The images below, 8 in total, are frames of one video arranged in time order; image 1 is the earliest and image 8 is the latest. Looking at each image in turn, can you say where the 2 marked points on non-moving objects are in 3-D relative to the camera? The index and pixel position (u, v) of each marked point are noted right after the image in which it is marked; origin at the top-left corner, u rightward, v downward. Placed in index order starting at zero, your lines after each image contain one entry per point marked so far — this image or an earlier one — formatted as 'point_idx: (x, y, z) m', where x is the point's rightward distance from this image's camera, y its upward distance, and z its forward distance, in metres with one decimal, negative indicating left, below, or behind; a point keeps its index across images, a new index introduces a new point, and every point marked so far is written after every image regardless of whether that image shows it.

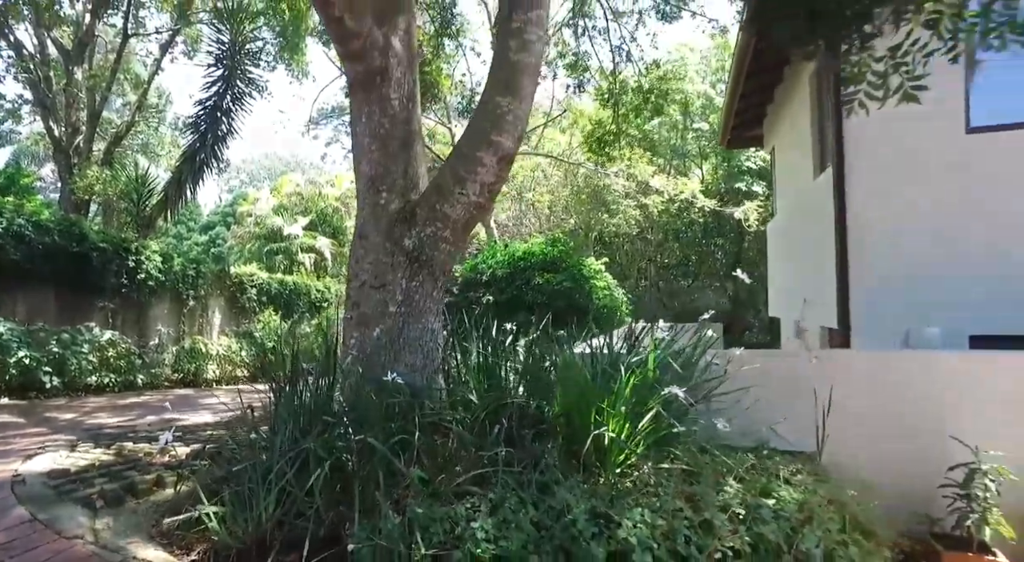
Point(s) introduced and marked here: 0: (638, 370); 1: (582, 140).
0: (+0.9, -0.6, +4.7) m
1: (+2.0, +3.9, +17.4) m
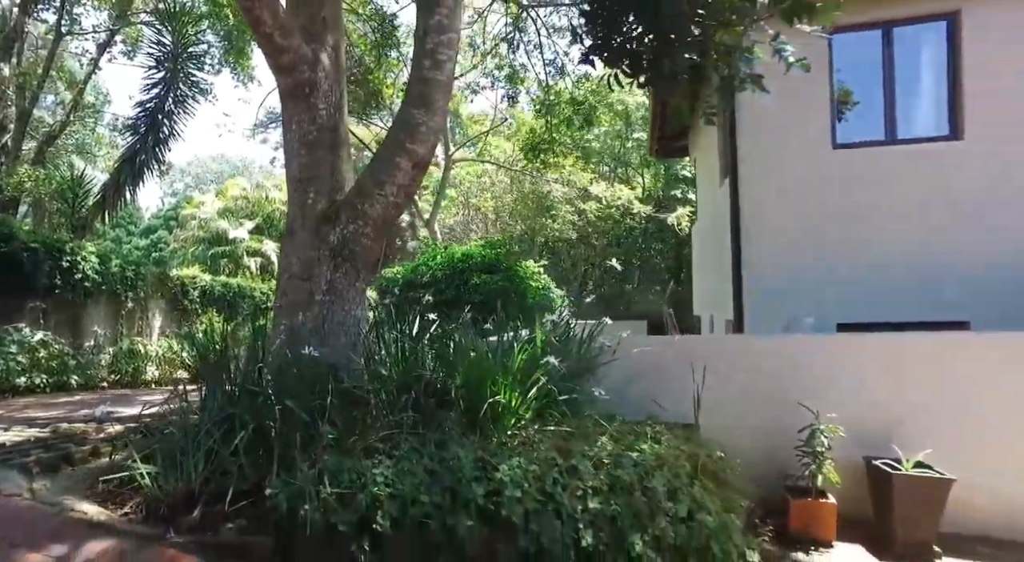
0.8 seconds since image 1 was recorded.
0: (+0.1, -0.5, +5.4) m
1: (+0.3, +3.9, +18.2) m
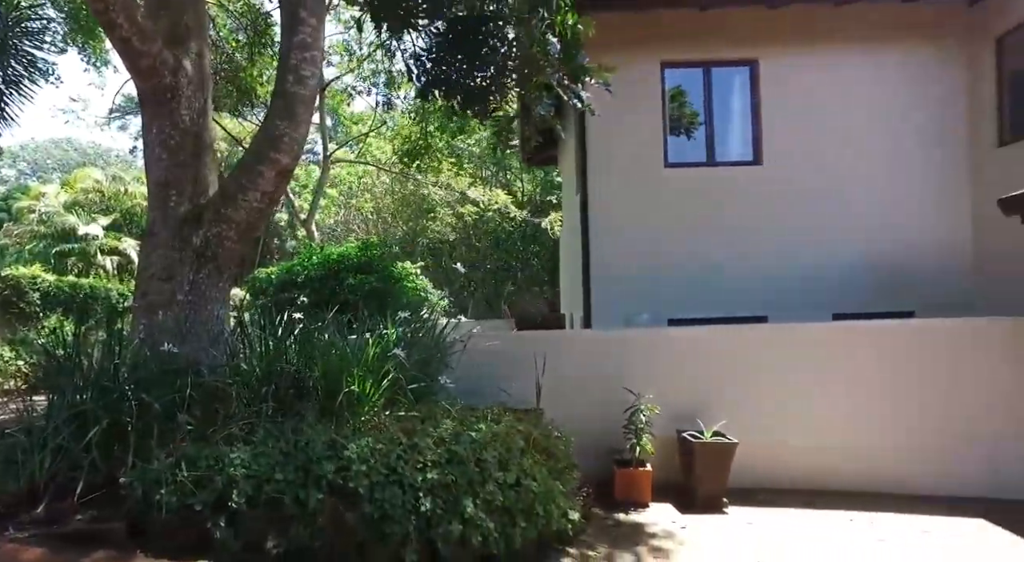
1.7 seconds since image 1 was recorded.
0: (-1.2, -0.6, +5.9) m
1: (-3.3, +3.8, +18.5) m
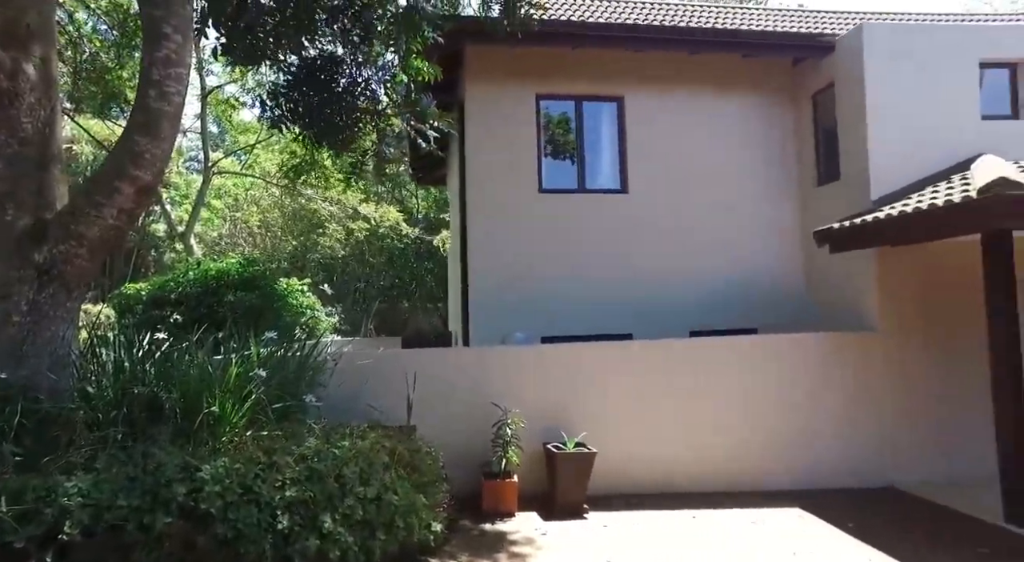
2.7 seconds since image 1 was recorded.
0: (-2.5, -0.7, +5.9) m
1: (-6.5, +3.3, +18.2) m
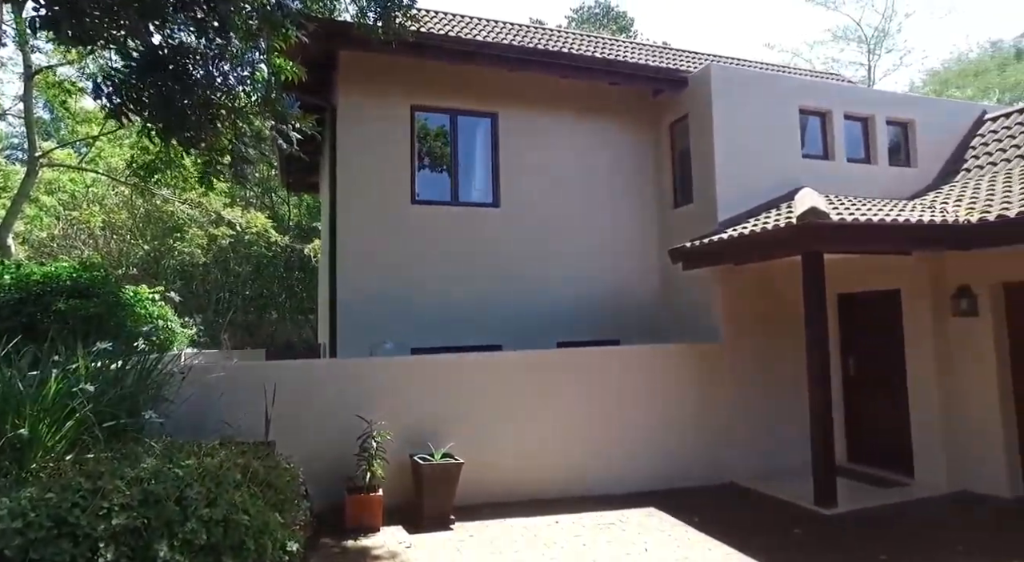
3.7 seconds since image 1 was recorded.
0: (-3.7, -0.8, +5.3) m
1: (-9.9, +3.1, +16.7) m
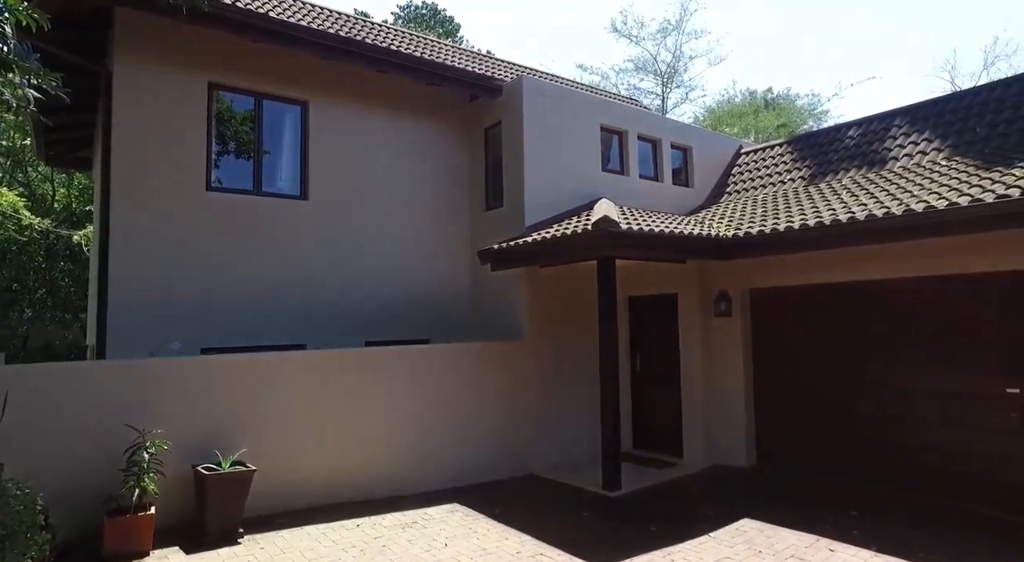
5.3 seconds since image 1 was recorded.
0: (-5.1, -0.7, +4.0) m
1: (-14.2, +3.4, +13.2) m
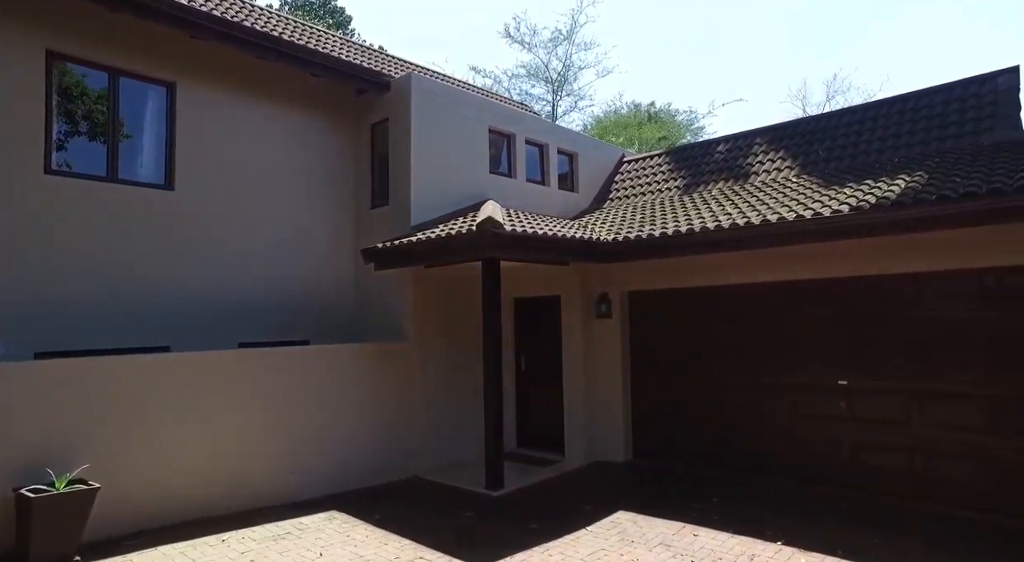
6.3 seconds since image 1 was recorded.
0: (-5.8, -0.6, +3.0) m
1: (-16.3, +3.6, +10.4) m
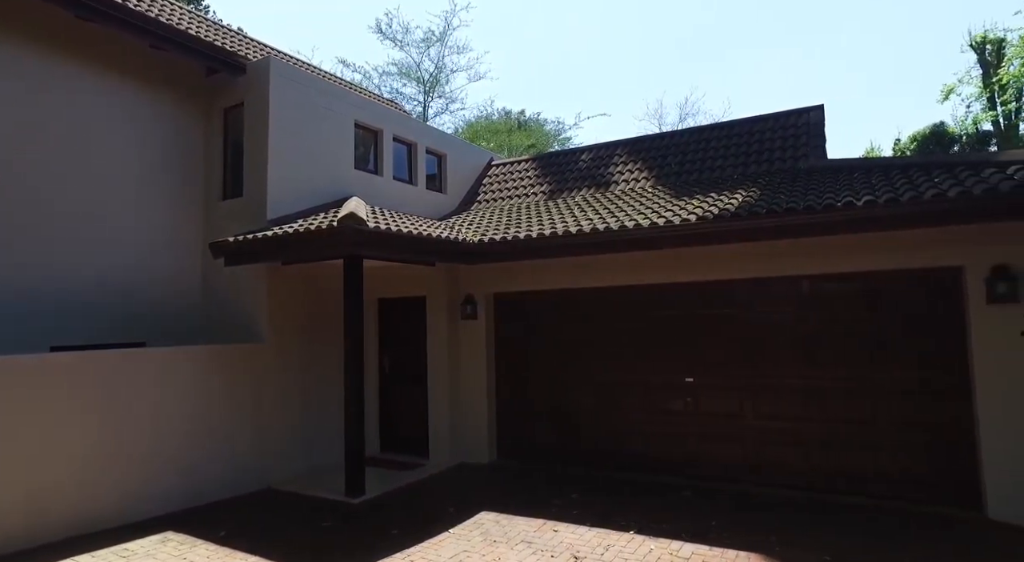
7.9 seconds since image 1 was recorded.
0: (-6.3, -0.5, +1.6) m
1: (-18.1, +3.9, +6.7) m
